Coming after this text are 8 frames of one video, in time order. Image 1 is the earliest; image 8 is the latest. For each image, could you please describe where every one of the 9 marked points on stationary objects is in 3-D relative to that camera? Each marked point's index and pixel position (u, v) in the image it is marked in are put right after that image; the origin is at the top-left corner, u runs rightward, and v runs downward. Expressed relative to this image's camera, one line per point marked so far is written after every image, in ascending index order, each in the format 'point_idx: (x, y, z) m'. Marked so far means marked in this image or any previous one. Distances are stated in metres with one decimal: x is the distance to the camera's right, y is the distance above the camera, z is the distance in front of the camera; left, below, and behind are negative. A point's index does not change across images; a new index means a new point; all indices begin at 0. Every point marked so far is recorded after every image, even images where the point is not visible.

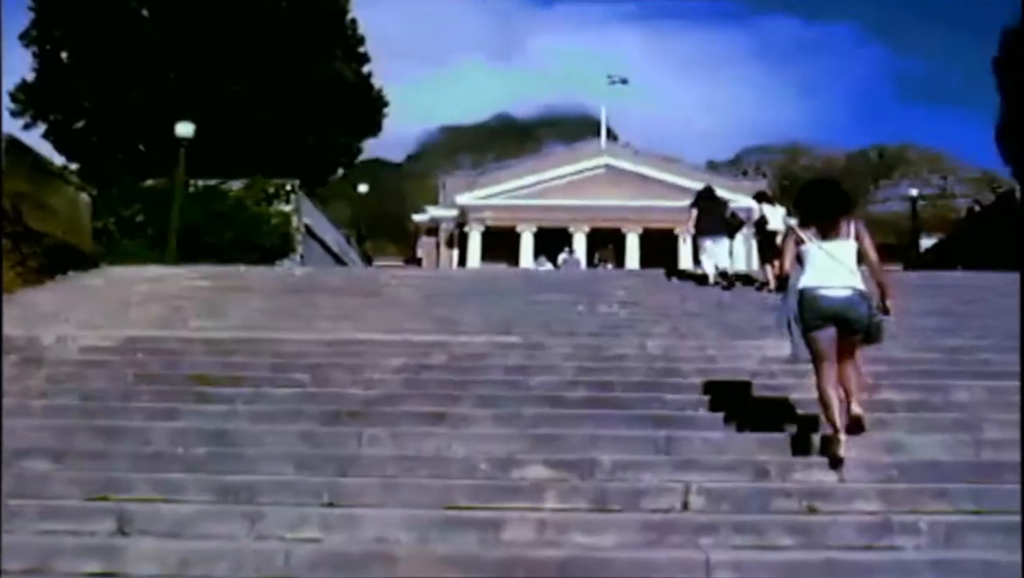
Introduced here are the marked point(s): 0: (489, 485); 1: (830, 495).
0: (-0.1, -0.7, +3.5) m
1: (+1.1, -0.7, +3.4) m
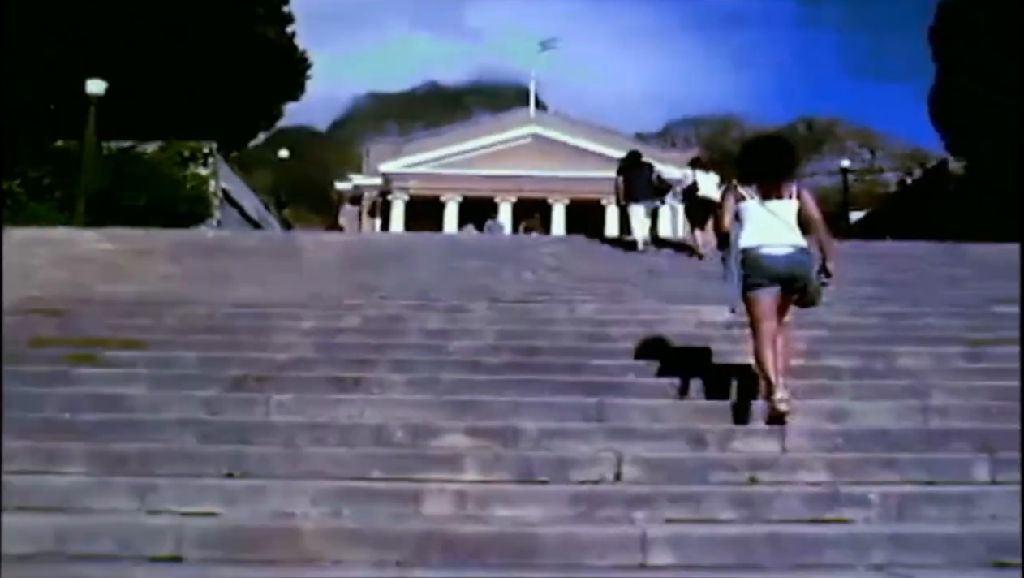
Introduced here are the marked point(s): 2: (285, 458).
0: (-0.3, -0.5, +3.1) m
1: (+0.8, -0.6, +3.1) m
2: (-0.7, -0.5, +3.1) m
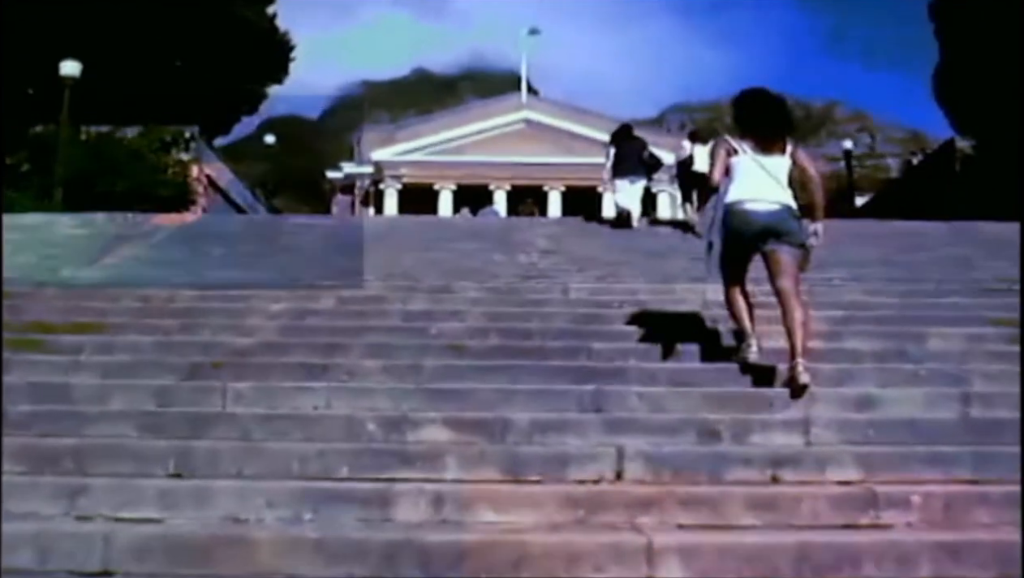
0: (-0.4, -0.4, +2.8) m
1: (+0.8, -0.5, +2.7) m
2: (-0.7, -0.5, +2.7) m
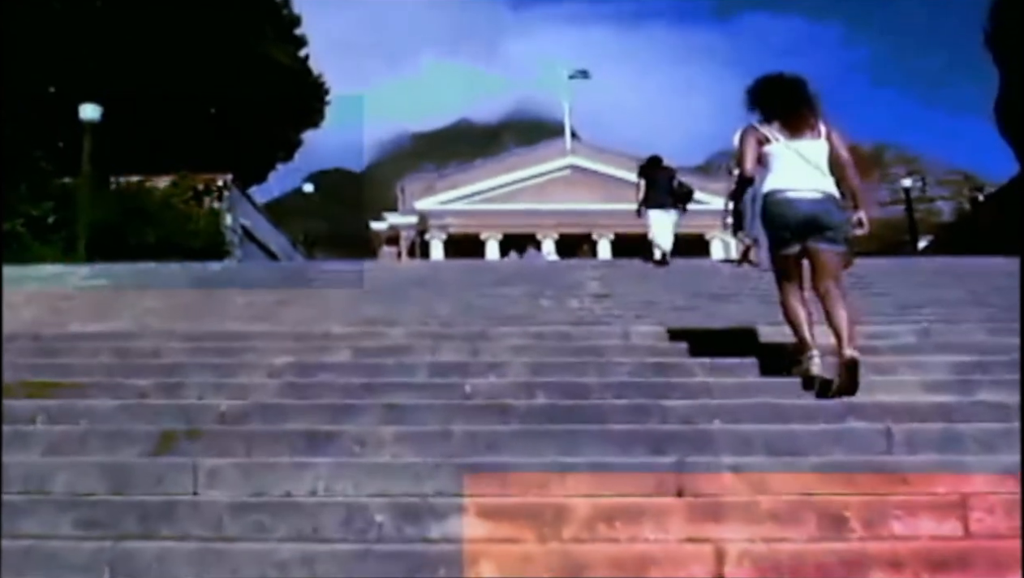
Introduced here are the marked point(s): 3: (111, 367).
0: (-0.3, -0.5, +2.0) m
1: (+0.9, -0.5, +2.0) m
2: (-0.6, -0.6, +2.0) m
3: (-1.4, -0.3, +3.4) m
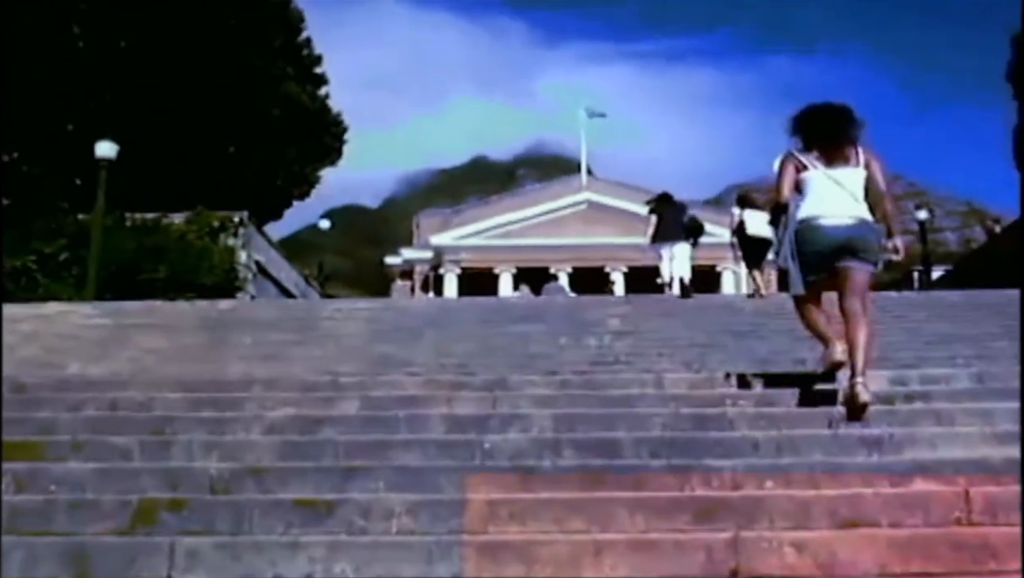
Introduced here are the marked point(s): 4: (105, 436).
0: (-0.2, -0.6, +1.7) m
1: (+1.0, -0.6, +1.6) m
2: (-0.6, -0.6, +1.7) m
3: (-1.3, -0.4, +3.1) m
4: (-1.2, -0.5, +3.0) m
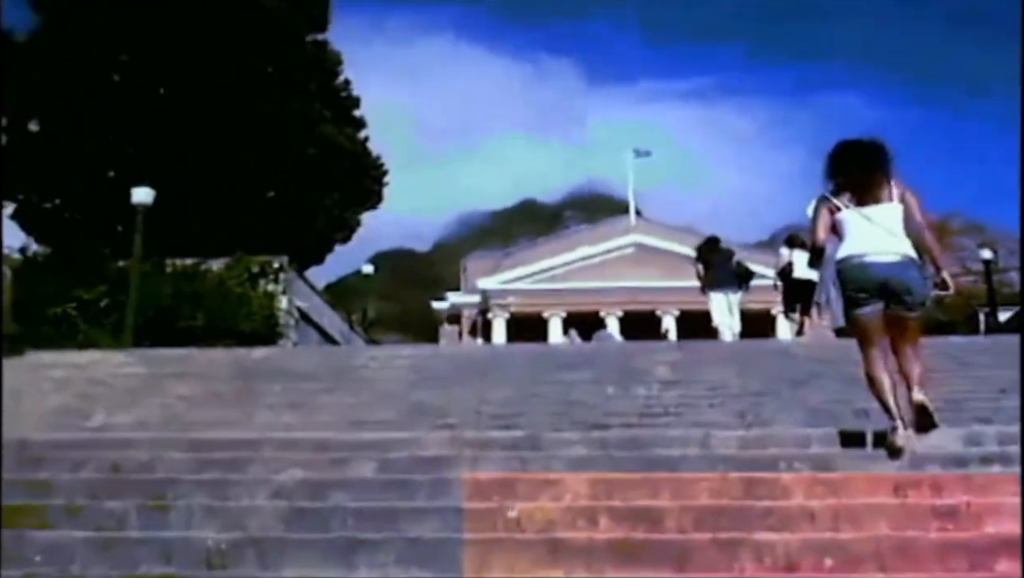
0: (-0.2, -0.7, +1.4) m
1: (+1.0, -0.7, +1.3) m
2: (-0.6, -0.7, +1.4) m
3: (-1.2, -0.6, +2.9) m
4: (-1.1, -0.6, +2.8) m
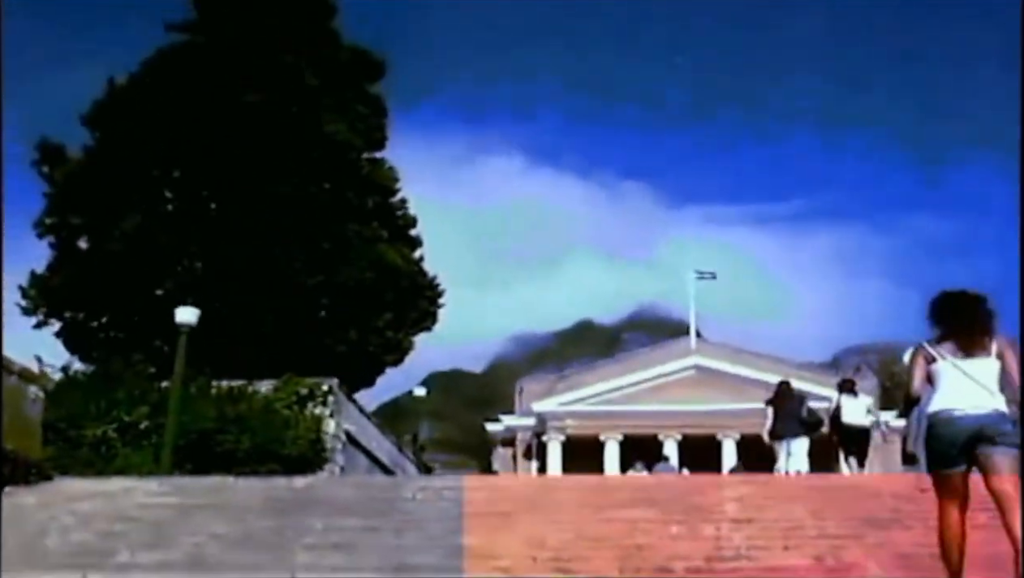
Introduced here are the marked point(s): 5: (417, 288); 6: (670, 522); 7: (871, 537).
0: (-0.1, -0.9, +0.9) m
1: (+1.0, -0.8, +0.7) m
2: (-0.5, -0.9, +0.9) m
3: (-1.1, -0.9, +2.4) m
4: (-1.0, -0.9, +2.3) m
5: (-0.5, 0.0, +5.2) m
6: (+0.8, -1.3, +4.8) m
7: (+1.7, -1.2, +4.6) m
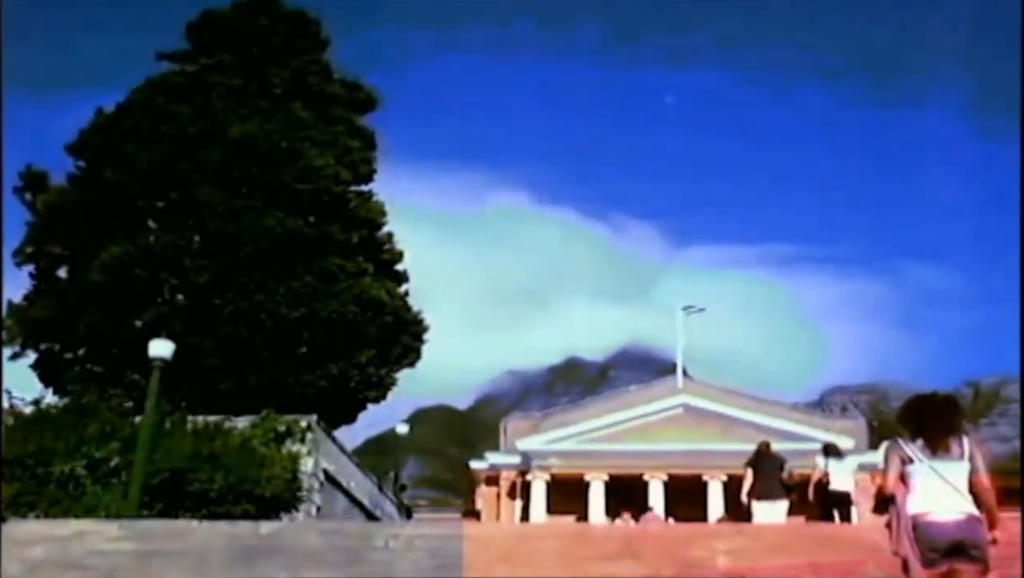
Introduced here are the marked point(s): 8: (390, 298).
0: (-0.2, -0.9, +0.6) m
1: (+0.9, -0.9, +0.4) m
2: (-0.6, -0.9, +0.7) m
3: (-1.2, -1.0, +2.2) m
4: (-1.1, -1.0, +2.0) m
5: (-0.6, -0.2, +5.0) m
6: (+0.7, -1.5, +4.5) m
7: (+1.6, -1.5, +4.4) m
8: (-0.6, -0.1, +5.0) m
